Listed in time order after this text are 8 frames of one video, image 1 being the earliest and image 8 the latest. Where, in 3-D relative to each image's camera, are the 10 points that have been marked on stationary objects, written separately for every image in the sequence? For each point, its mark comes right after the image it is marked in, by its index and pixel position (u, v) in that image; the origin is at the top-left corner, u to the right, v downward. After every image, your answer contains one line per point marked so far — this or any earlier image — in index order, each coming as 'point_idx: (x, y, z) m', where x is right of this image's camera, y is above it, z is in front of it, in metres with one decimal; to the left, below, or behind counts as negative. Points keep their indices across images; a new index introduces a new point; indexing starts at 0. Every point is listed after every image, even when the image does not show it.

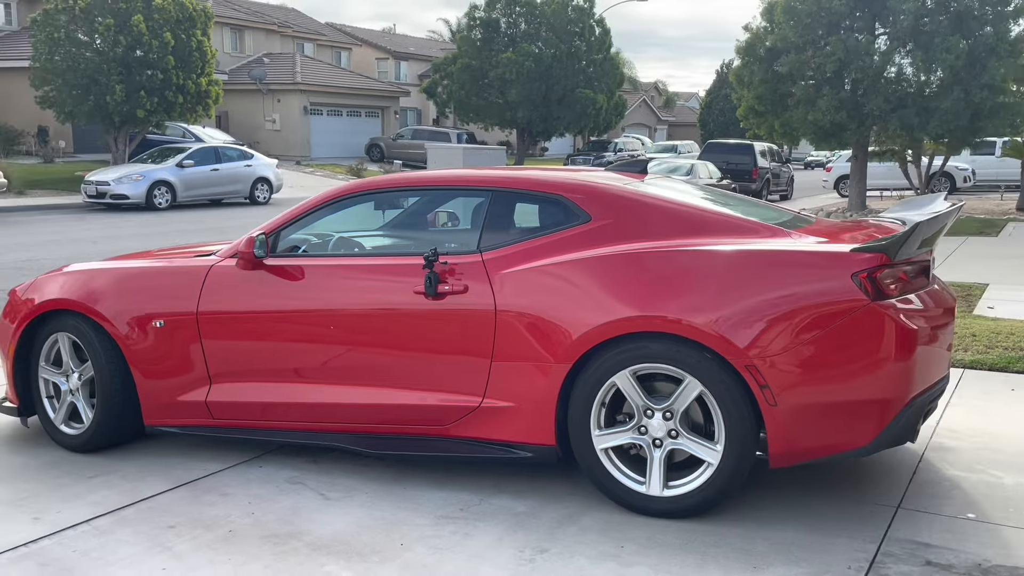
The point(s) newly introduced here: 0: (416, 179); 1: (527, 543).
0: (-0.5, +0.6, +4.5) m
1: (+0.1, -1.0, +3.5) m
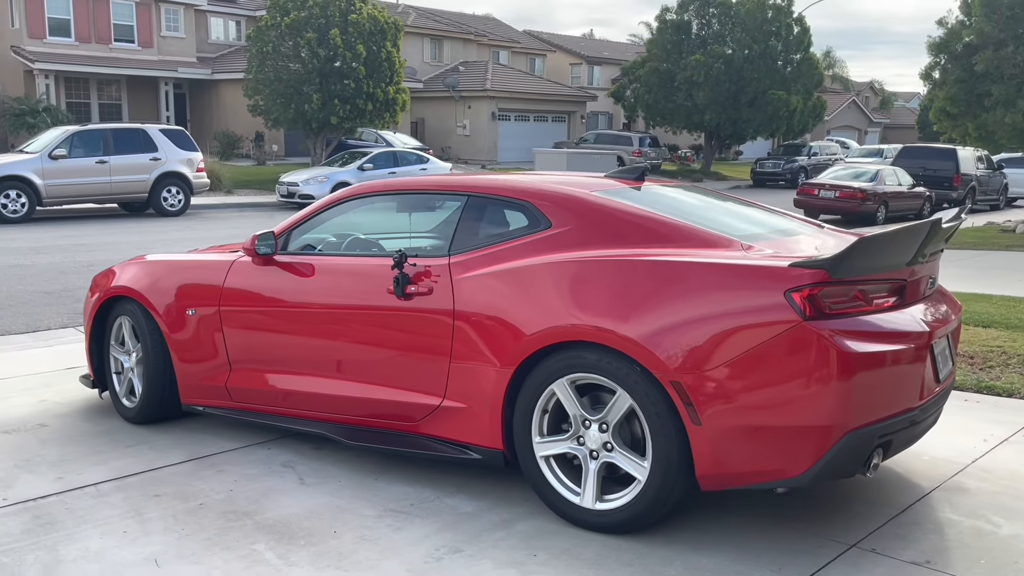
0: (-0.6, +0.6, +4.7) m
1: (-0.3, -1.1, +3.6) m
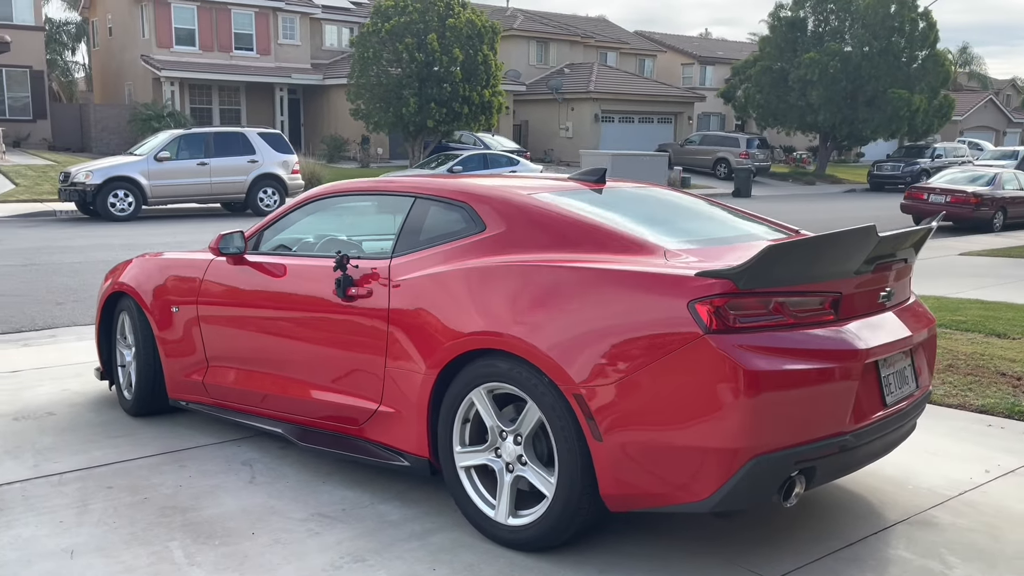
0: (-0.8, +0.5, +4.6) m
1: (-0.7, -1.1, +3.5) m
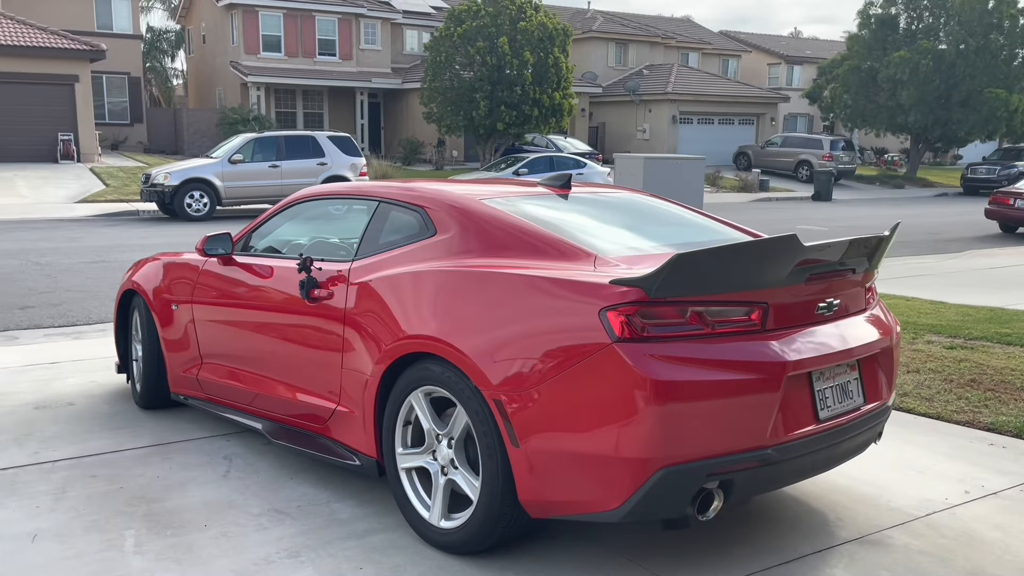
0: (-0.9, +0.5, +4.7) m
1: (-0.9, -1.1, +3.6) m
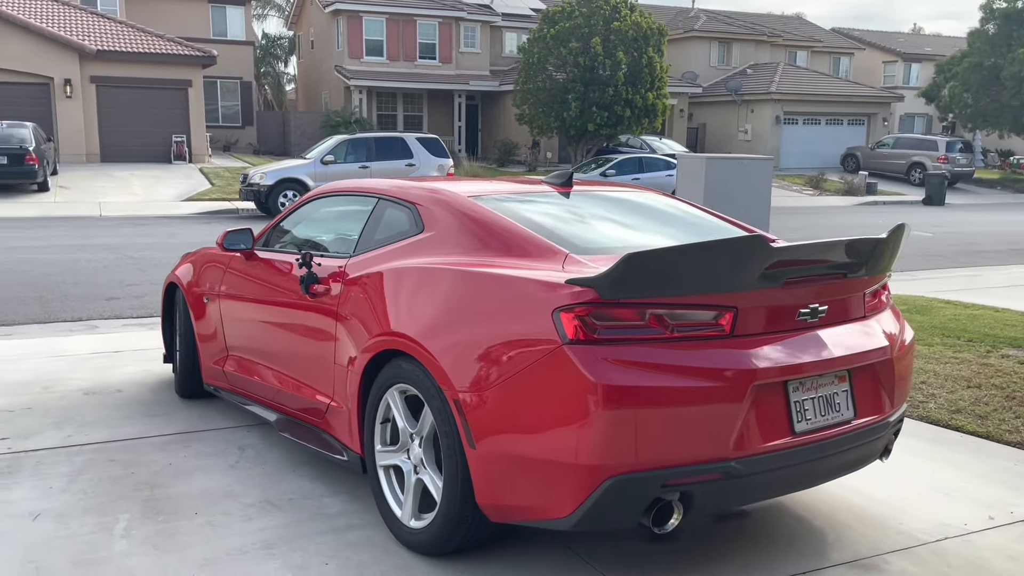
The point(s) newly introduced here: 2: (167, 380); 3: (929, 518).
0: (-0.9, +0.6, +4.8) m
1: (-1.0, -1.1, +3.7) m
2: (-2.7, -0.7, +6.8) m
3: (+1.8, -1.0, +3.8) m
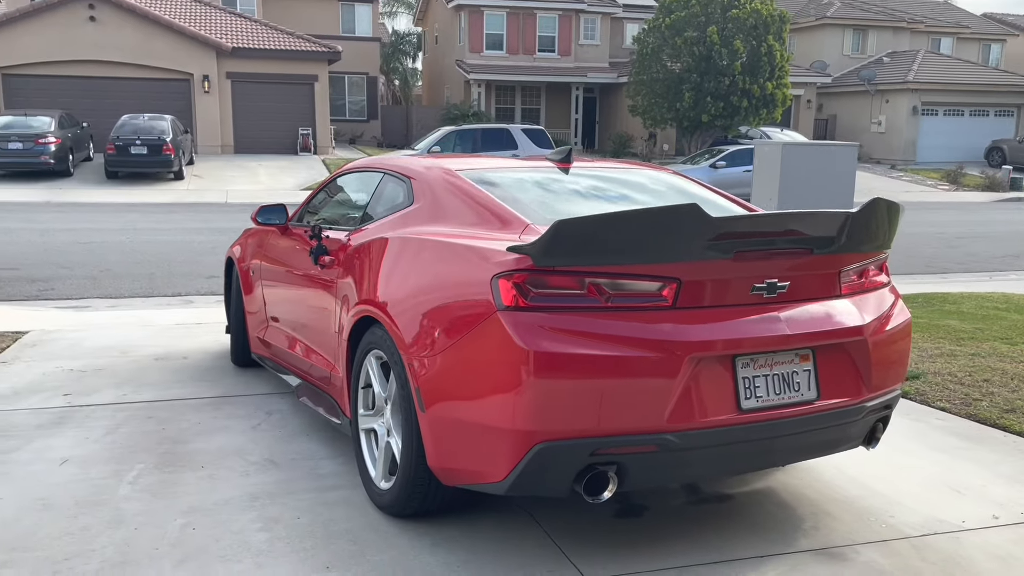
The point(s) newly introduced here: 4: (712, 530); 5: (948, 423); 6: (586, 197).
0: (-0.8, +0.7, +4.9) m
1: (-1.1, -0.9, +3.9) m
2: (-2.3, -0.5, +7.2) m
3: (+1.7, -0.9, +3.6) m
4: (+0.8, -1.0, +3.5) m
5: (+2.5, -0.8, +5.0) m
6: (+0.4, +0.5, +4.2) m
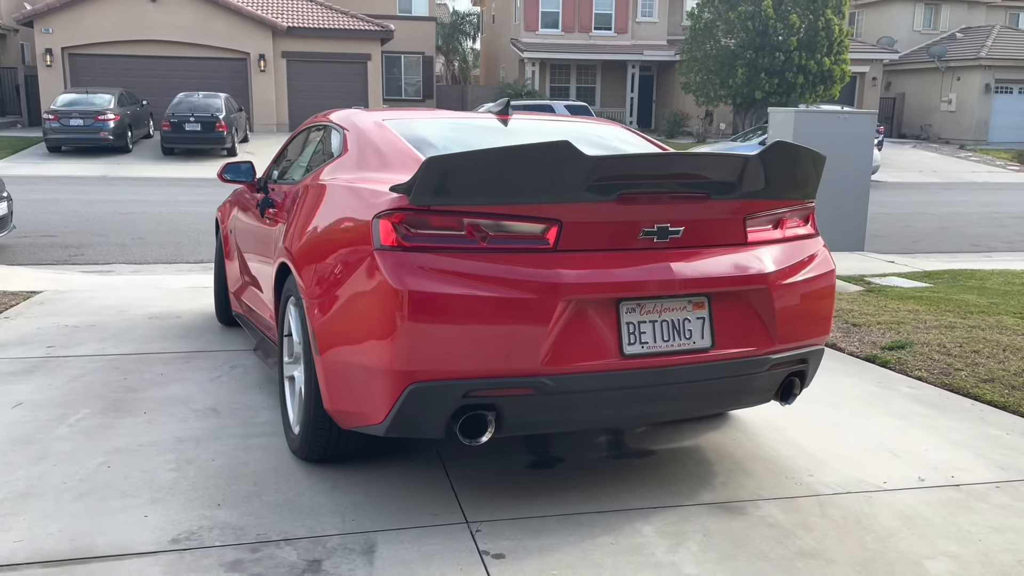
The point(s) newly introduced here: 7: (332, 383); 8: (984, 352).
0: (-1.0, +1.0, +4.9) m
1: (-1.5, -0.7, +3.9) m
2: (-2.4, -0.2, +7.3) m
3: (+1.3, -0.7, +3.5) m
4: (+0.4, -0.8, +3.4) m
5: (+2.3, -0.6, +4.8) m
6: (+0.1, +0.7, +4.1) m
7: (-0.6, -0.3, +3.1) m
8: (+3.0, -0.4, +5.5) m
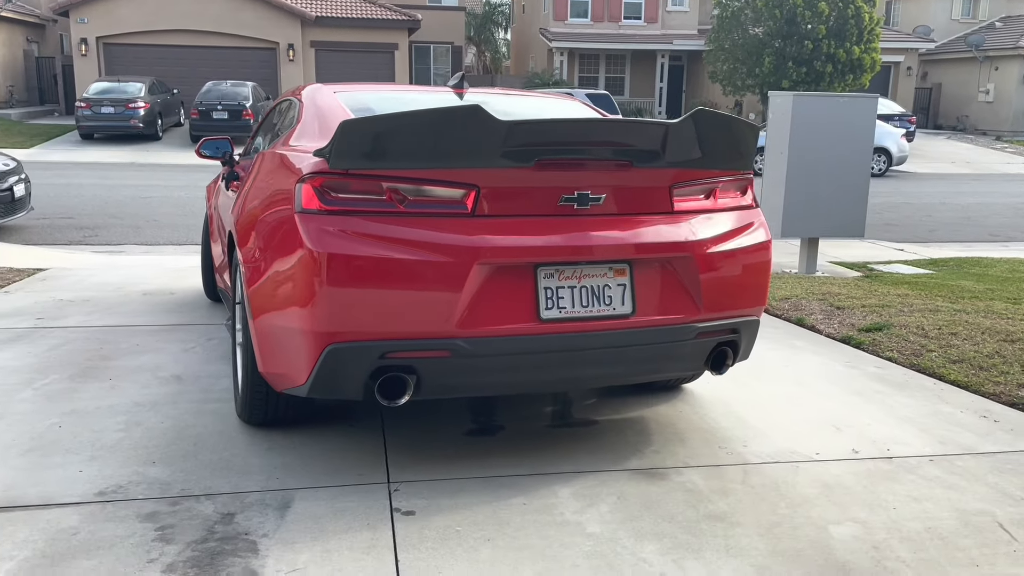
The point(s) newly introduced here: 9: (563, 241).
0: (-1.2, +1.1, +5.0) m
1: (-1.7, -0.5, +4.1) m
2: (-2.5, 0.0, +7.5) m
3: (+1.1, -0.6, +3.5) m
4: (+0.2, -0.6, +3.4) m
5: (+2.1, -0.5, +4.8) m
6: (-0.1, +0.8, +4.1) m
7: (-0.9, -0.2, +3.2) m
8: (+2.9, -0.3, +5.5) m
9: (+0.2, +0.2, +3.0) m
